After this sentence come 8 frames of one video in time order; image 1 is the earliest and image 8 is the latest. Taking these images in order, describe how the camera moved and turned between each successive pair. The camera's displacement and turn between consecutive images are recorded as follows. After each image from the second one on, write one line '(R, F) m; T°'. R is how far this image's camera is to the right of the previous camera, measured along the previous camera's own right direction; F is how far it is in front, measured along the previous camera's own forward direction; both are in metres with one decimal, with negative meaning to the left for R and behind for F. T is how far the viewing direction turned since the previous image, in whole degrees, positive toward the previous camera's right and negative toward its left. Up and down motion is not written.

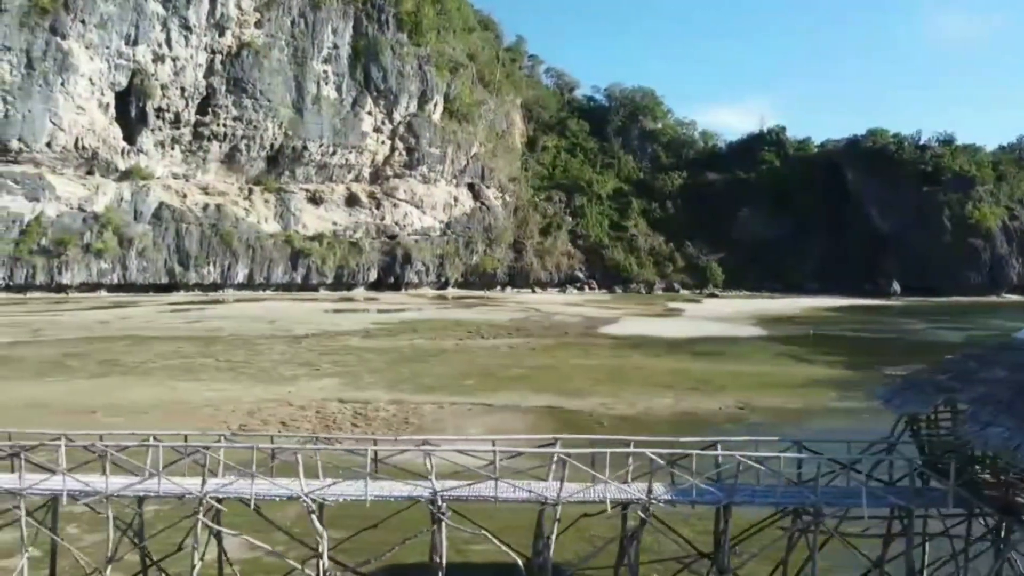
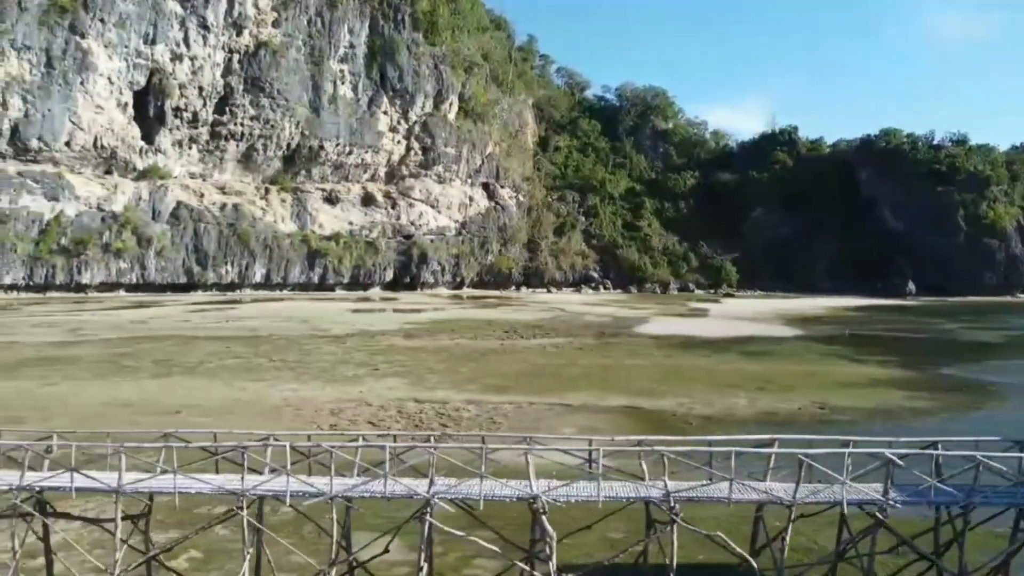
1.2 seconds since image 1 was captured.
(-1.3, +0.1) m; 0°
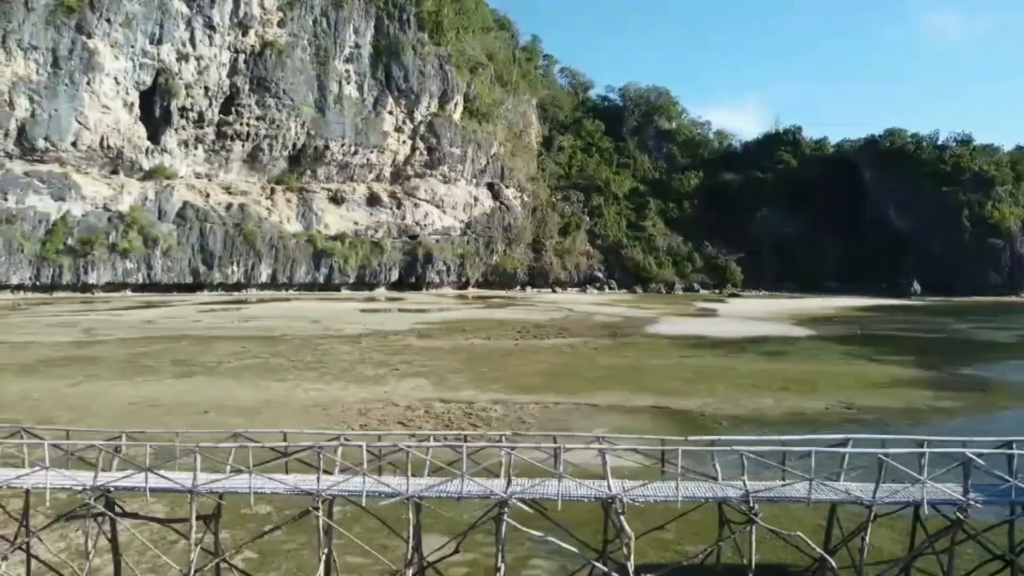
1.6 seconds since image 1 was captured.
(-0.4, 0.0) m; 0°
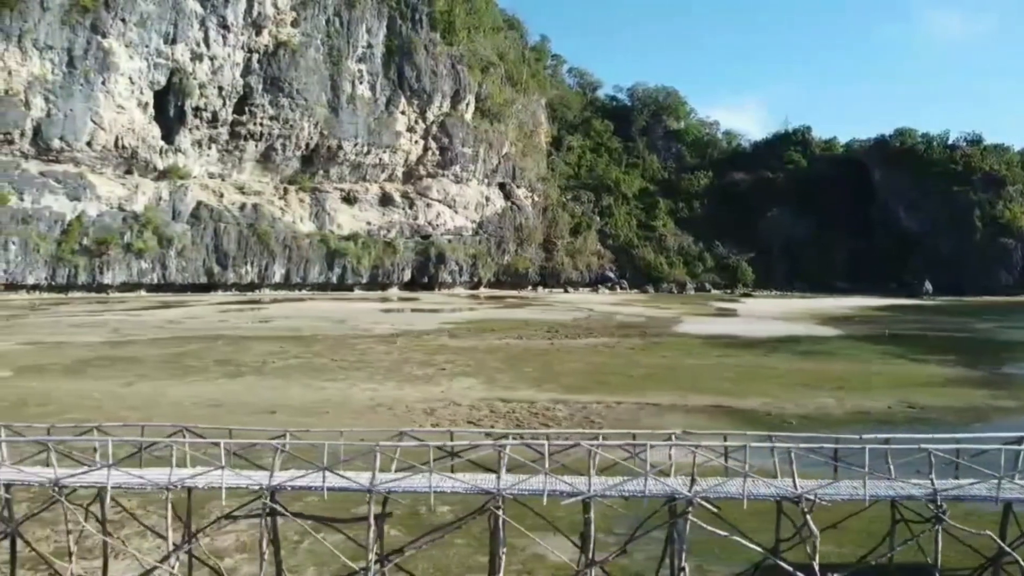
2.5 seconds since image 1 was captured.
(-1.1, 0.0) m; 0°
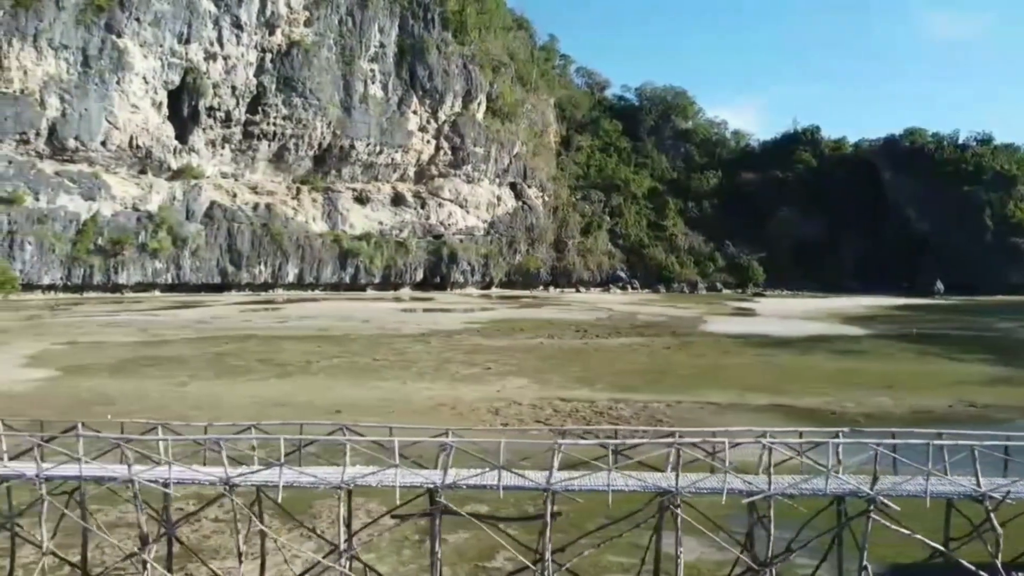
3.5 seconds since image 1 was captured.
(-1.0, 0.0) m; 0°
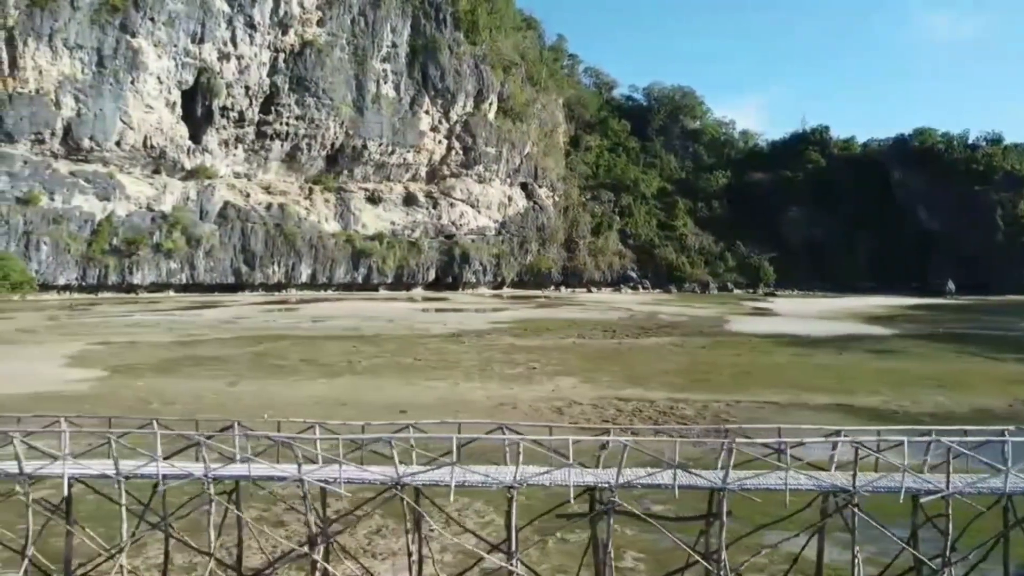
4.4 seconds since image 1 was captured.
(-1.0, 0.0) m; 0°
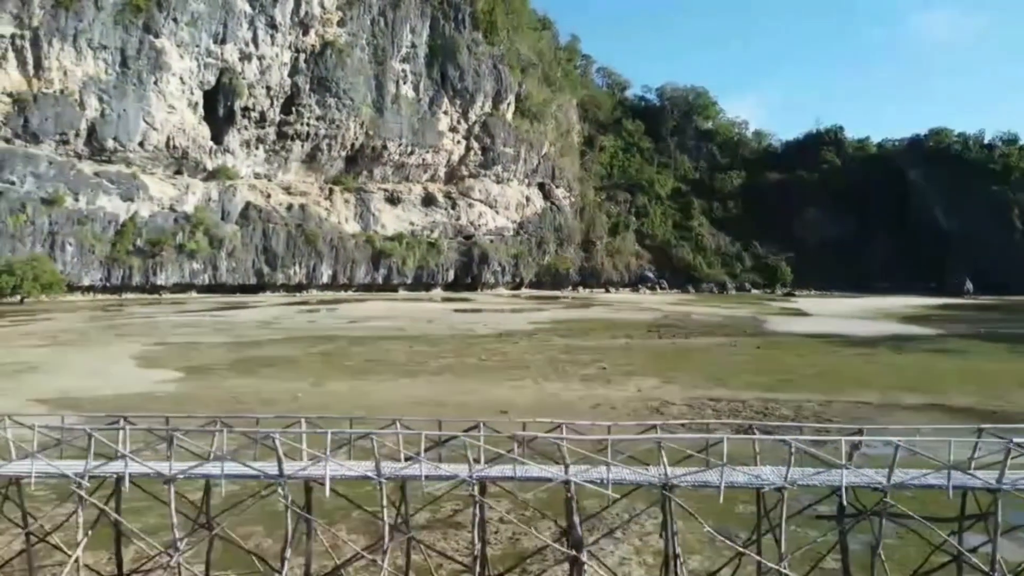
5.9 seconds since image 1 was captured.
(-1.5, +0.1) m; 0°
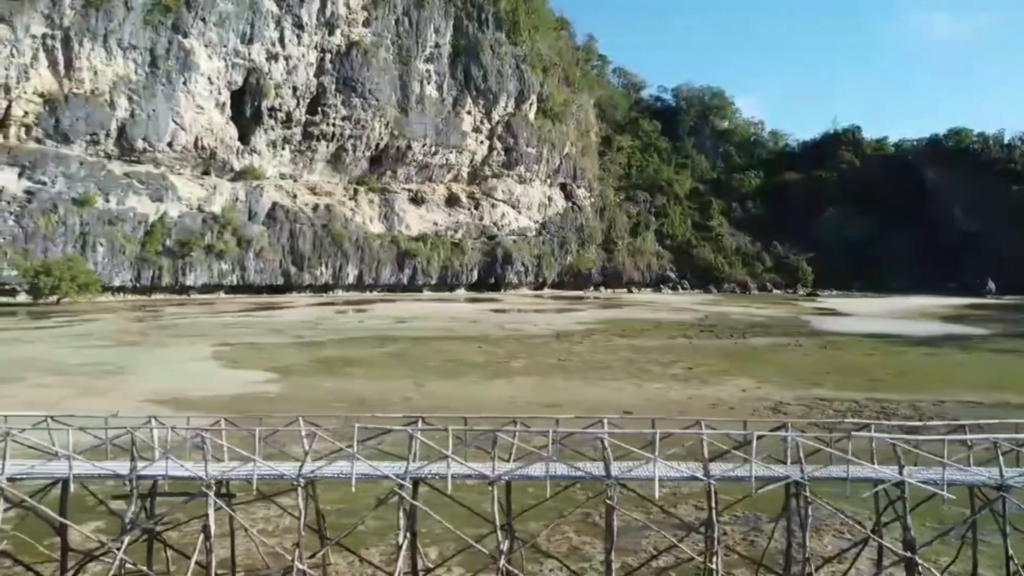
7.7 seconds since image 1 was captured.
(-1.9, +0.1) m; 0°
